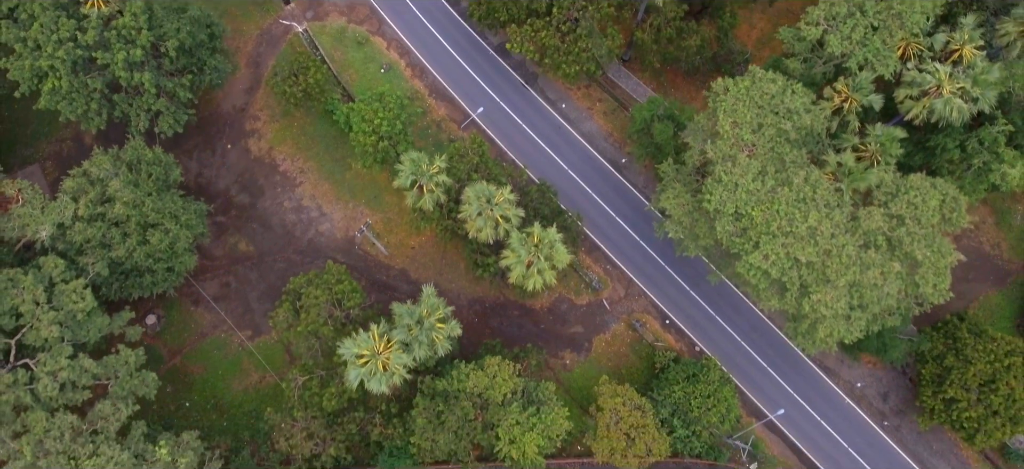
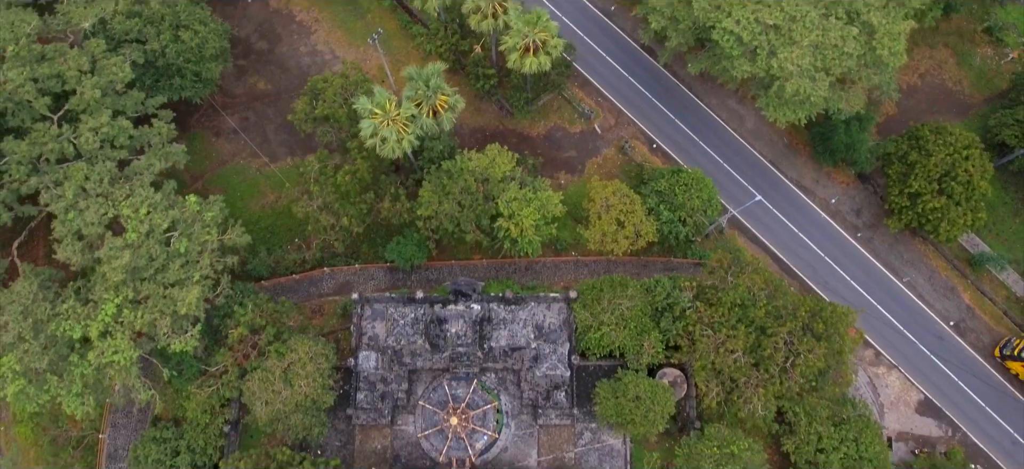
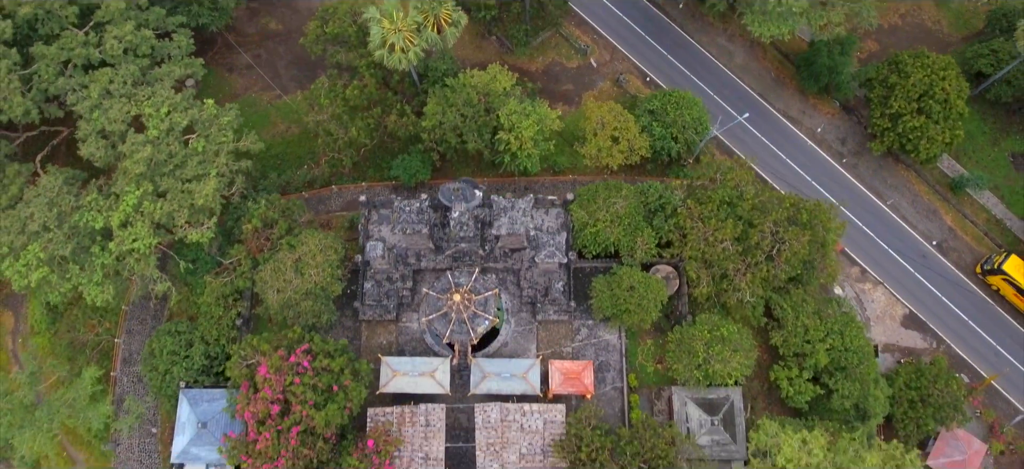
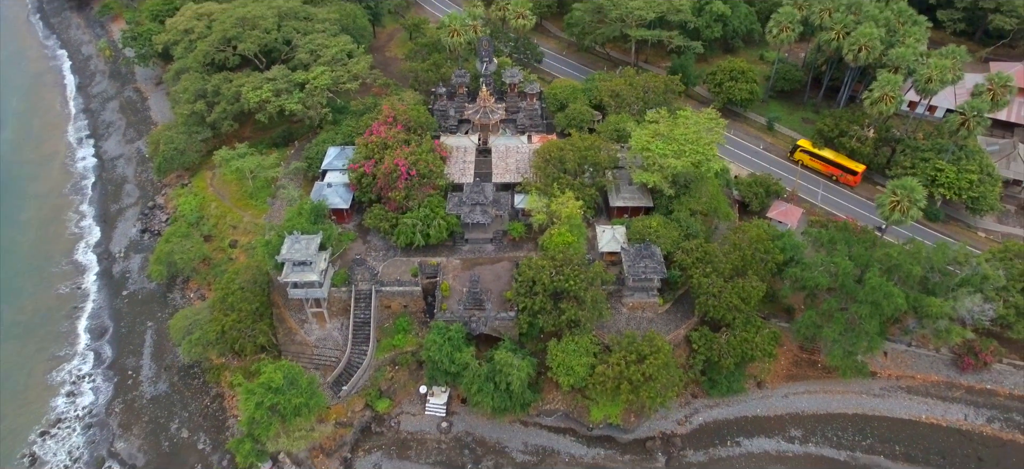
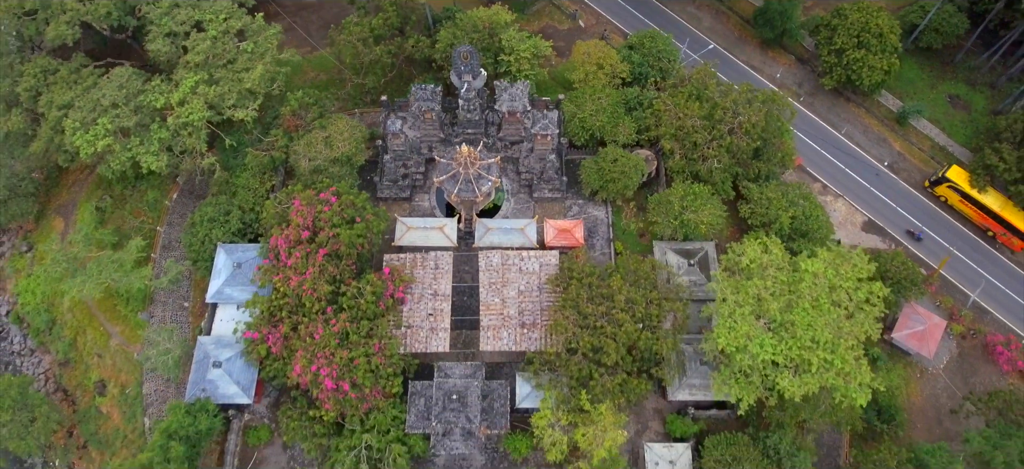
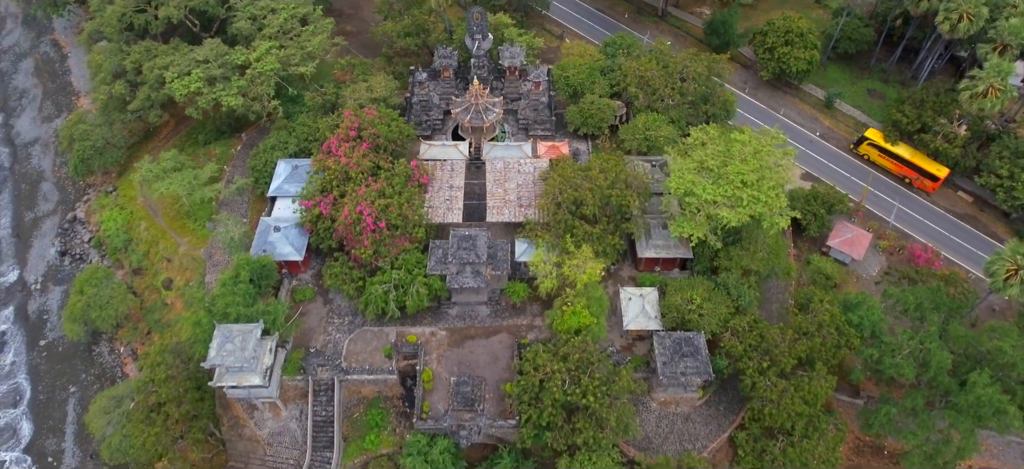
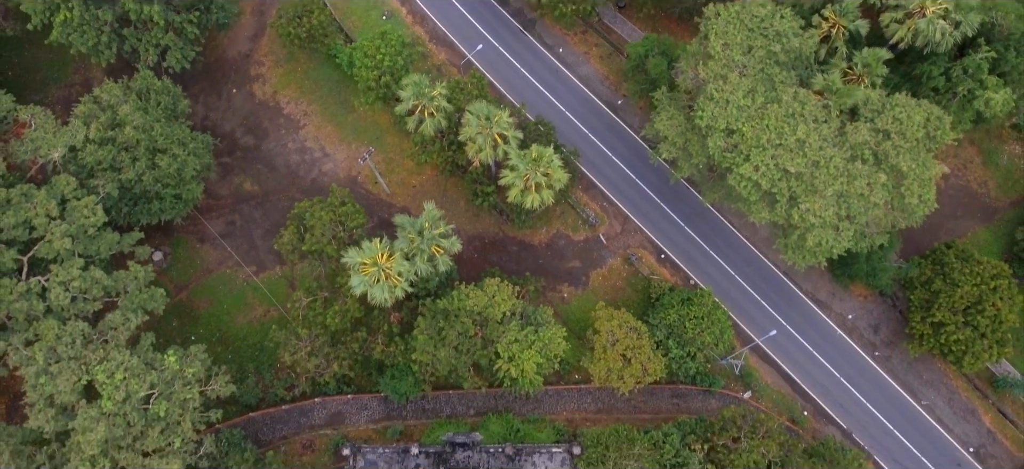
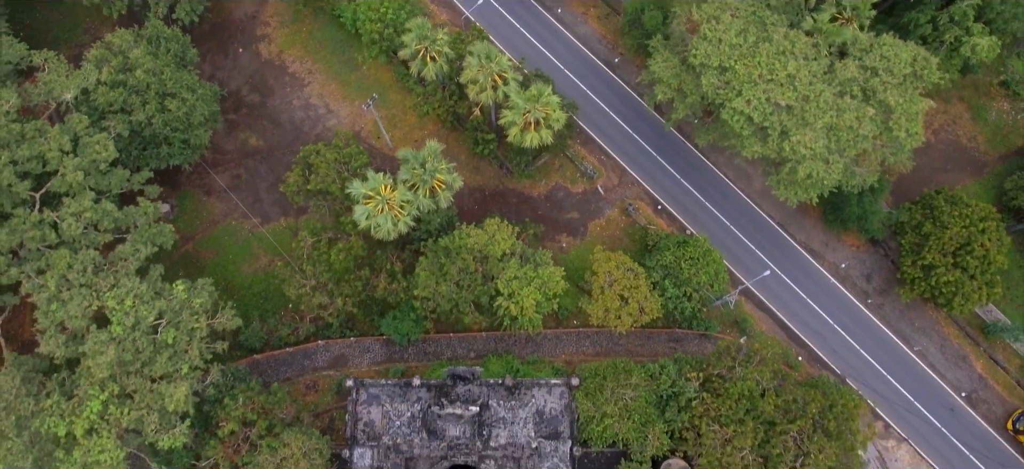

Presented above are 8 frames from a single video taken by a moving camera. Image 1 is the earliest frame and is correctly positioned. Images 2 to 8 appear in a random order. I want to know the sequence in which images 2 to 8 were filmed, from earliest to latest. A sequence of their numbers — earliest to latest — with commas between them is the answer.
7, 8, 2, 3, 5, 6, 4
